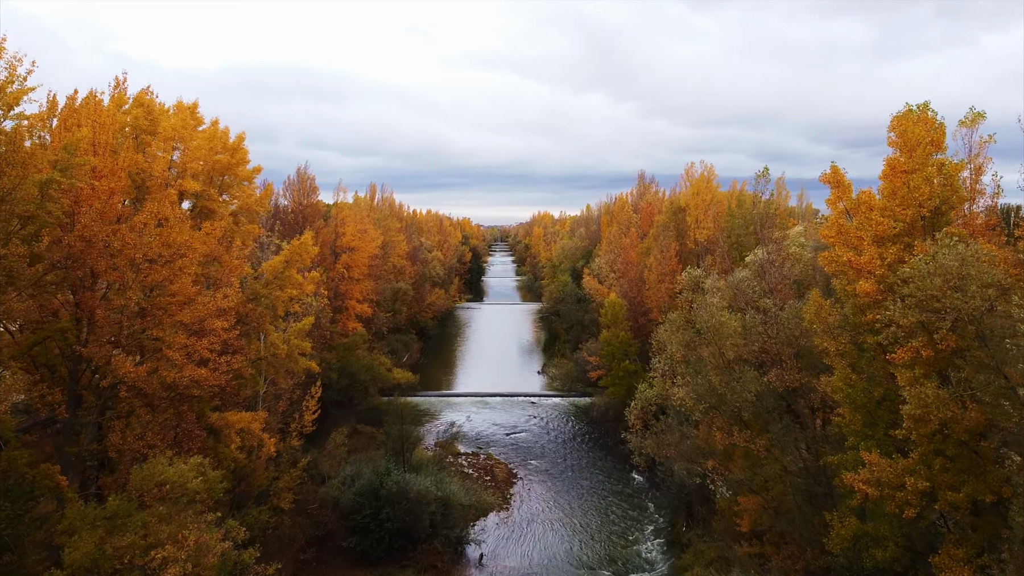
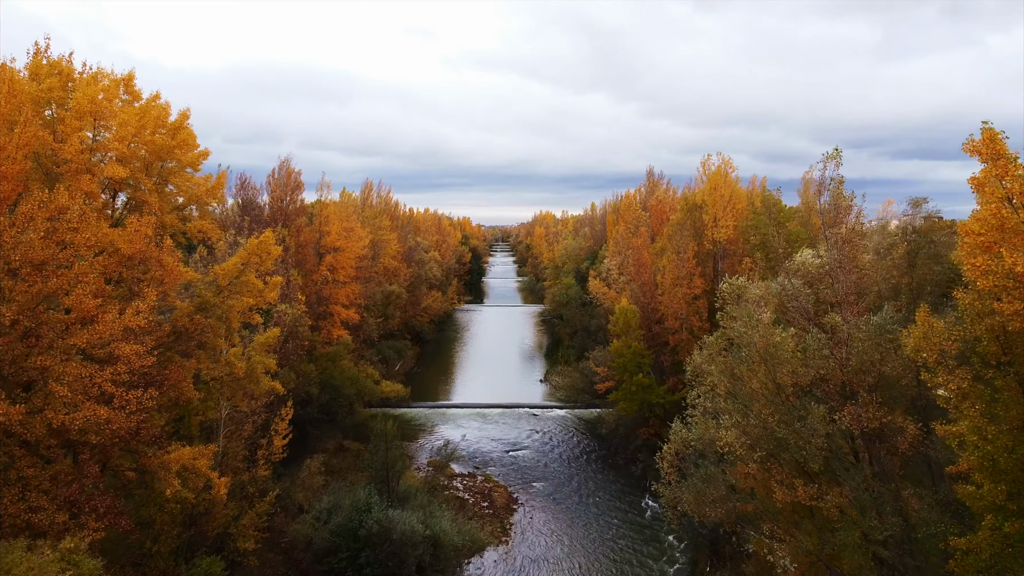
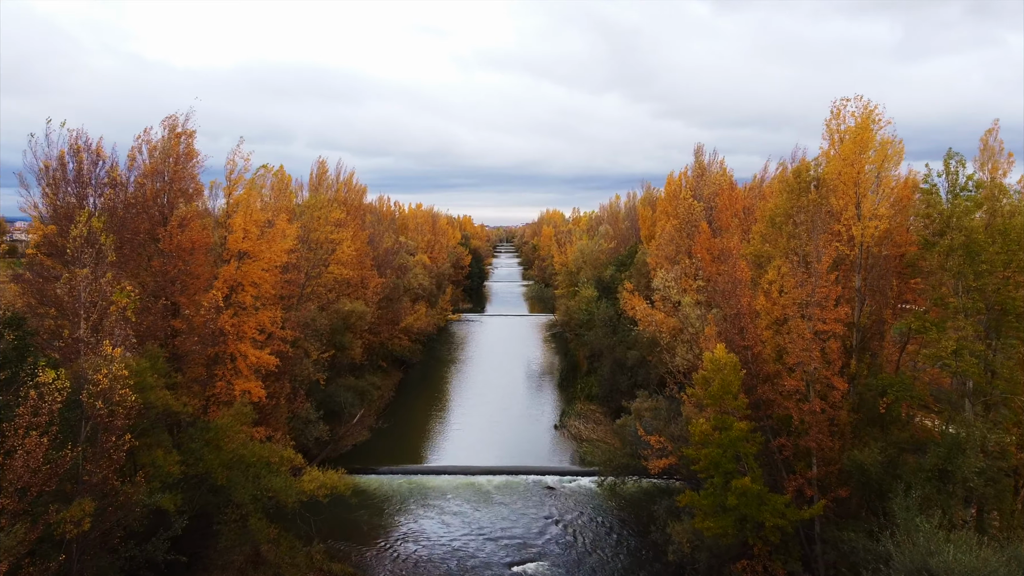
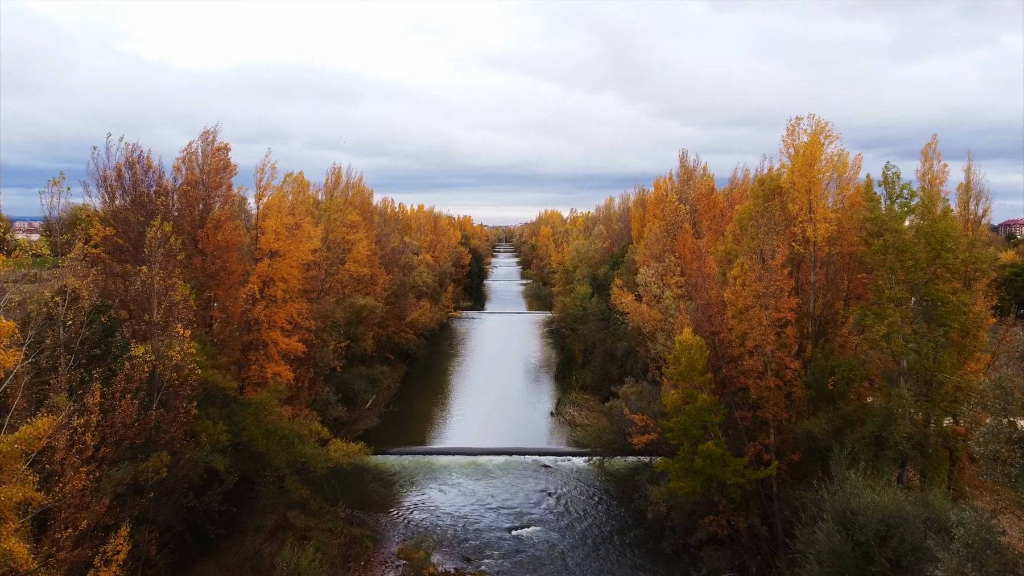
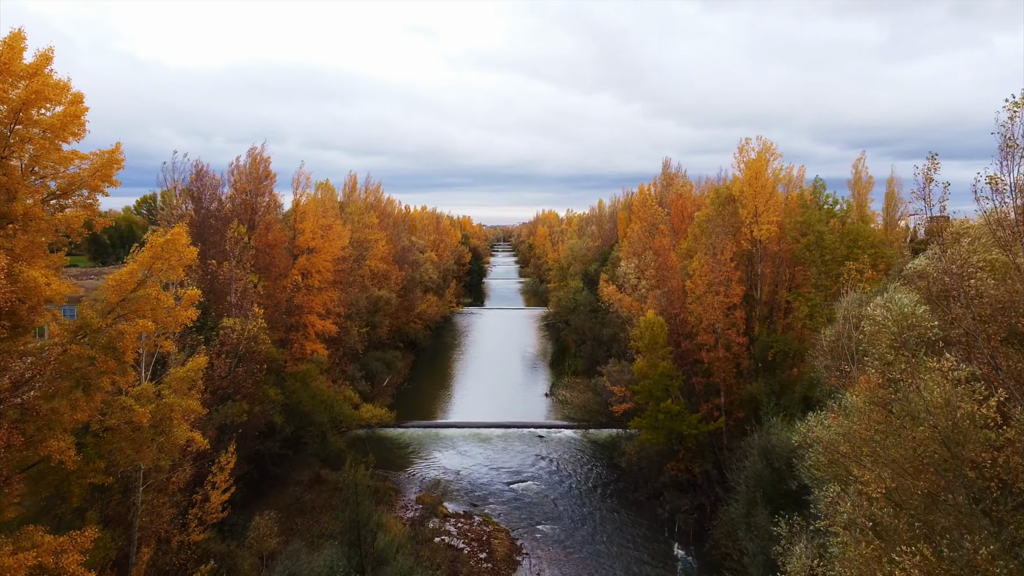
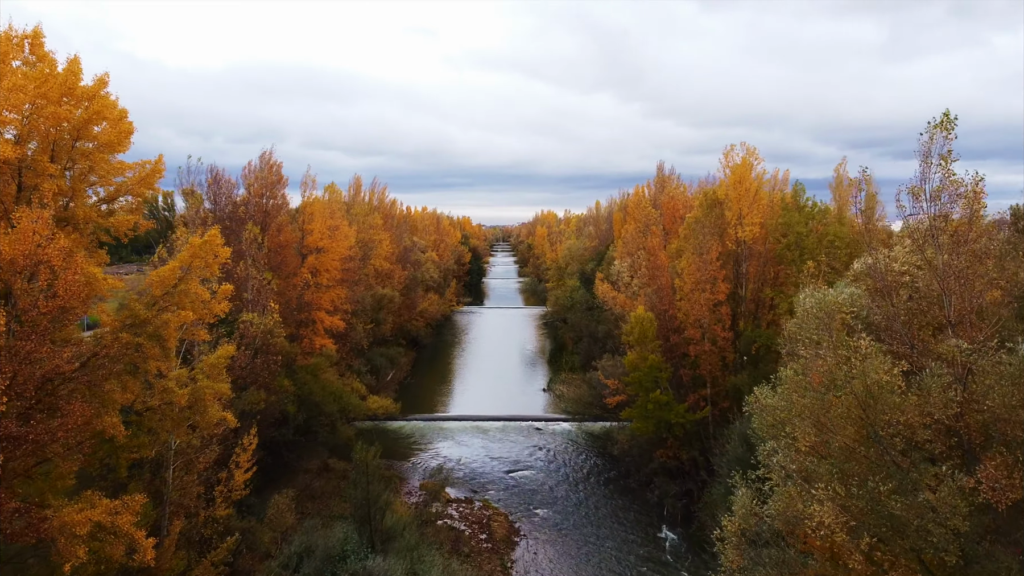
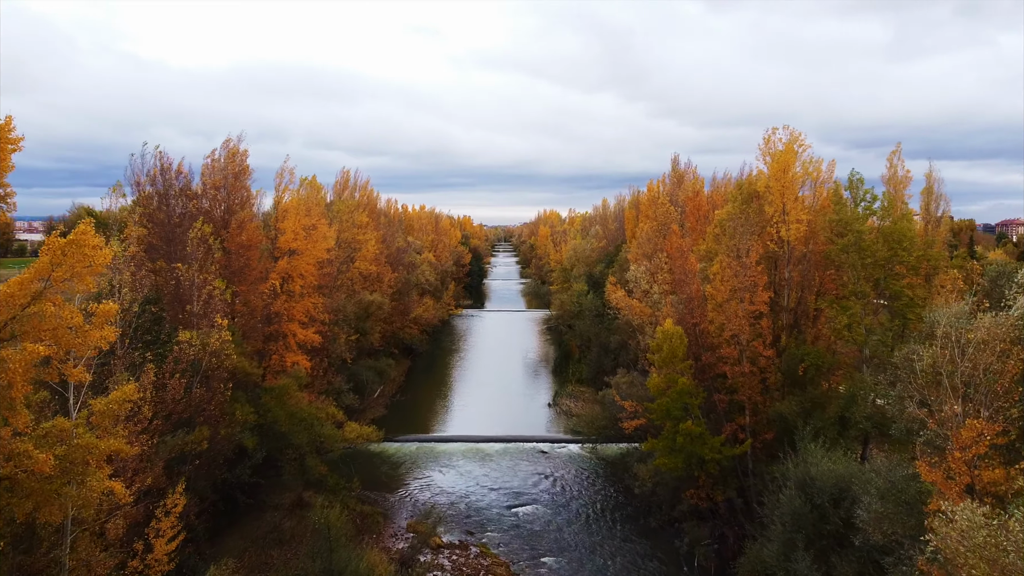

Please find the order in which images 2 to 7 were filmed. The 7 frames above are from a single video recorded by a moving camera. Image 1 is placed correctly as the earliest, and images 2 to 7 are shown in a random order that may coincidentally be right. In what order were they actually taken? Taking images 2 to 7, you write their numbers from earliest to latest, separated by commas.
2, 6, 5, 7, 4, 3
